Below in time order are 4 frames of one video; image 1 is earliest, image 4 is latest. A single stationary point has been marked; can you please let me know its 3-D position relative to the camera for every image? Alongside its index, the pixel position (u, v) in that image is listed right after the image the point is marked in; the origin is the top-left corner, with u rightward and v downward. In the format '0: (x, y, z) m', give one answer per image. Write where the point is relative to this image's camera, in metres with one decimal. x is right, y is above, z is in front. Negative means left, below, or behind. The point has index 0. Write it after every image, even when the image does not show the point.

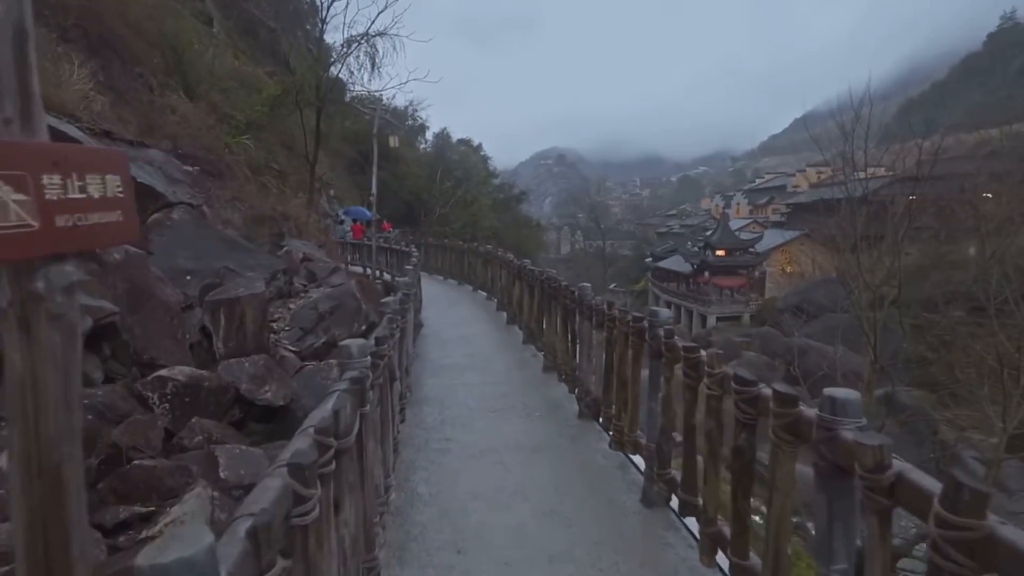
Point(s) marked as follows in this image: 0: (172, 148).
0: (-5.2, +2.1, +9.6) m
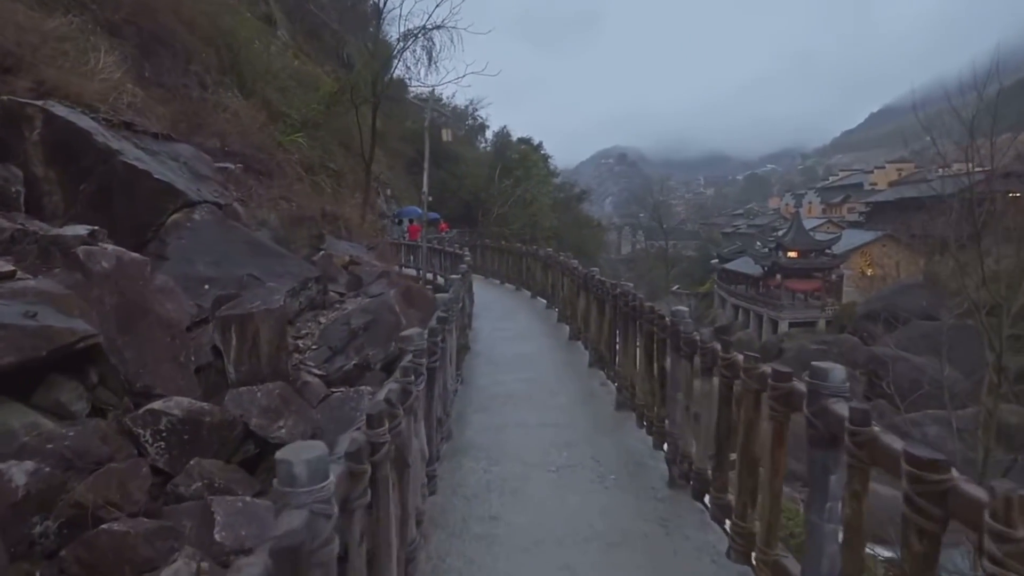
0: (-4.3, +2.1, +9.3) m
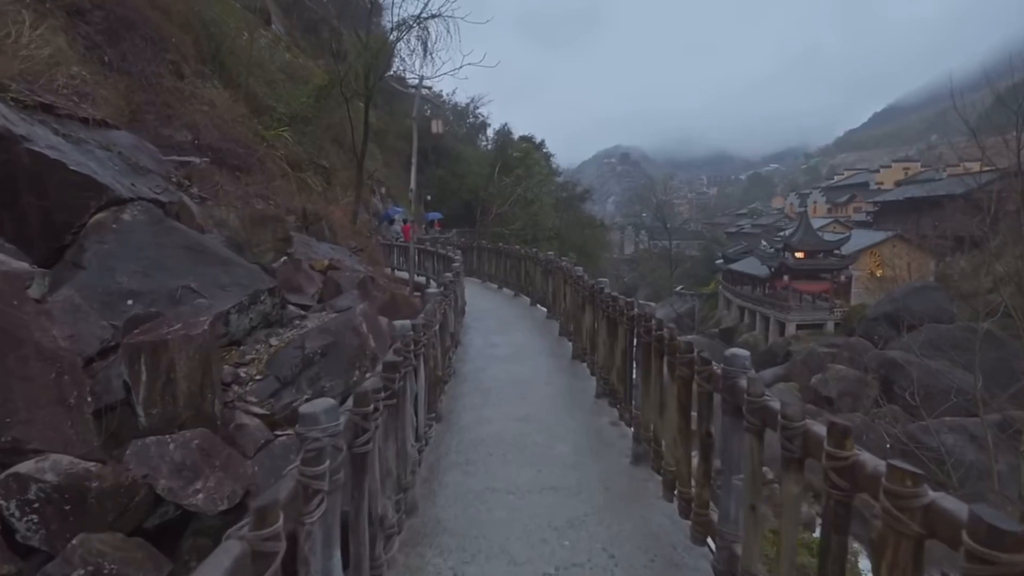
0: (-4.3, +2.0, +8.5) m
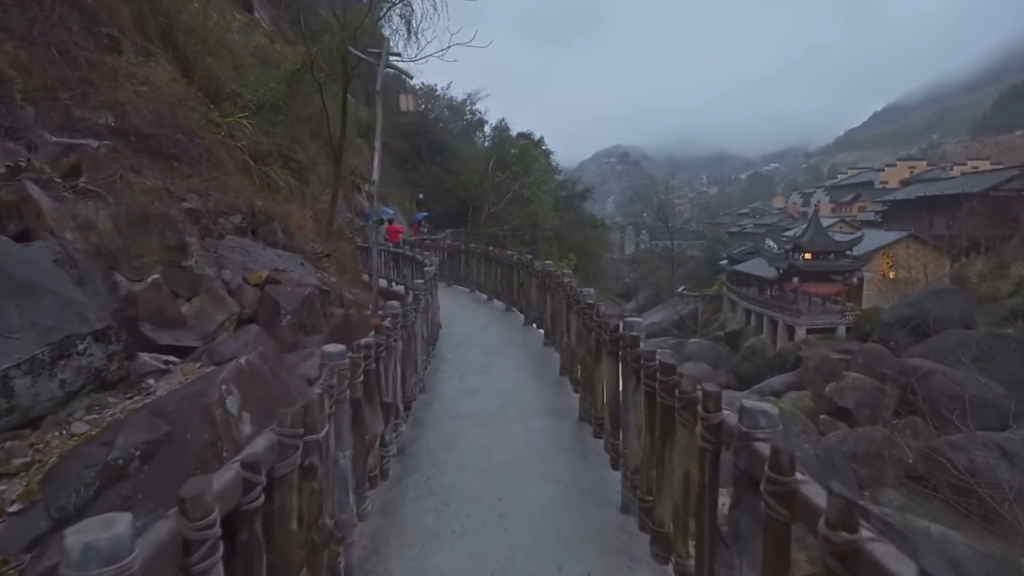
0: (-4.4, +1.9, +7.1) m
